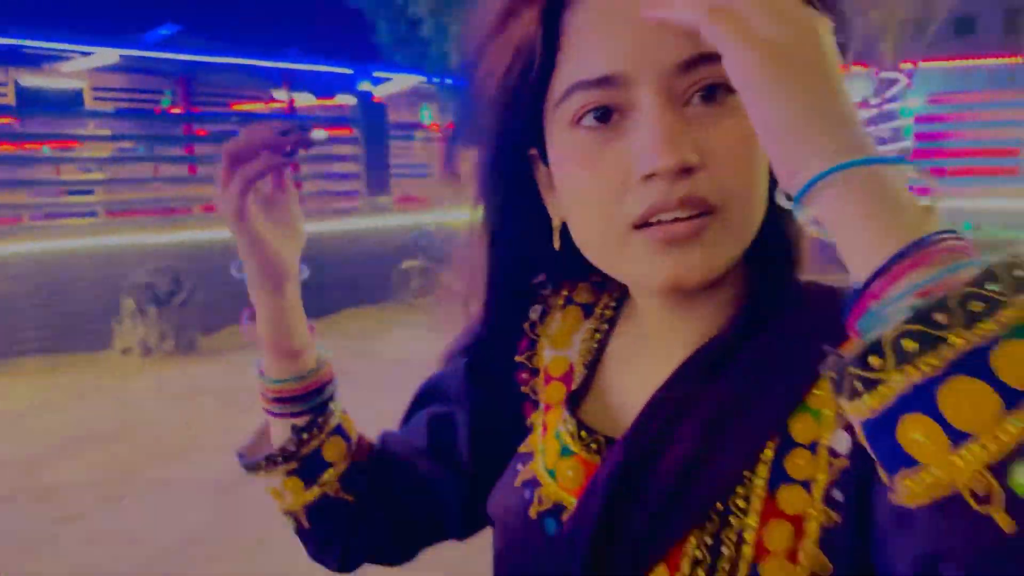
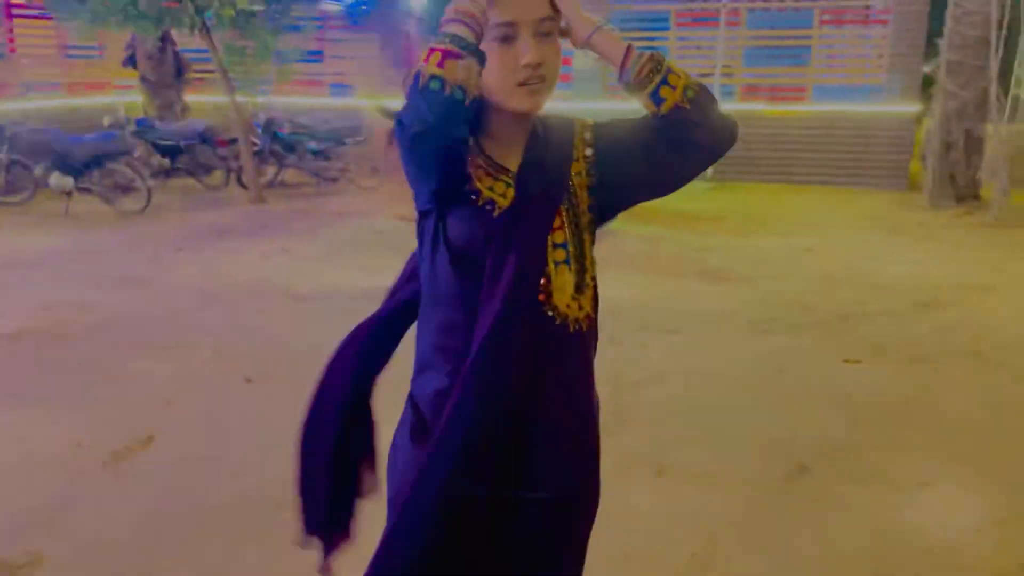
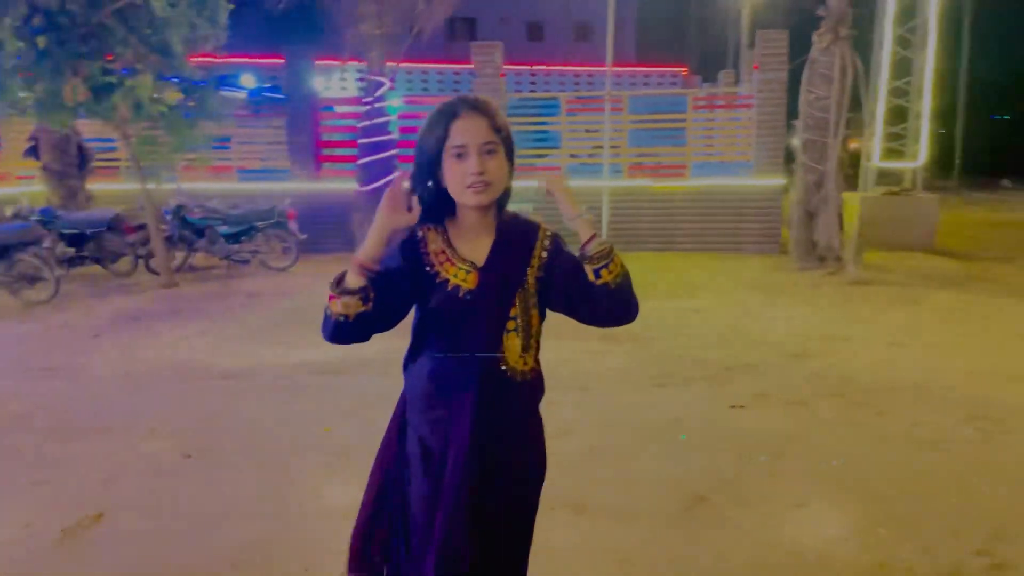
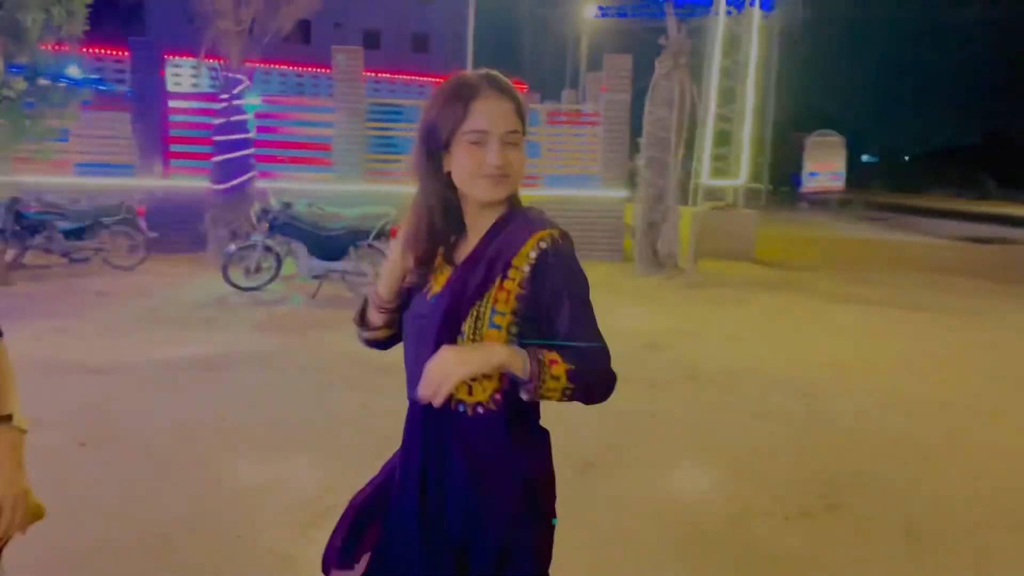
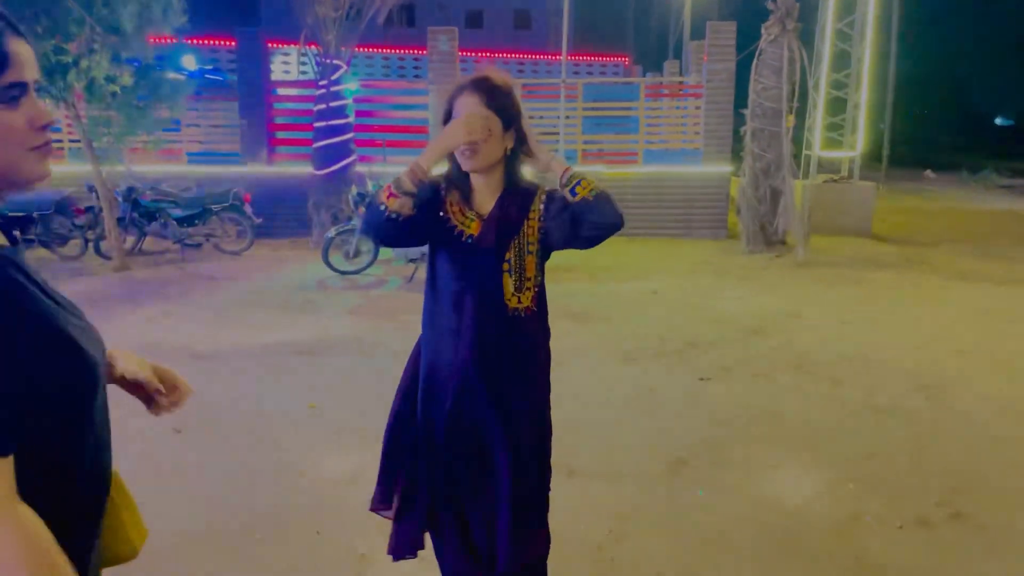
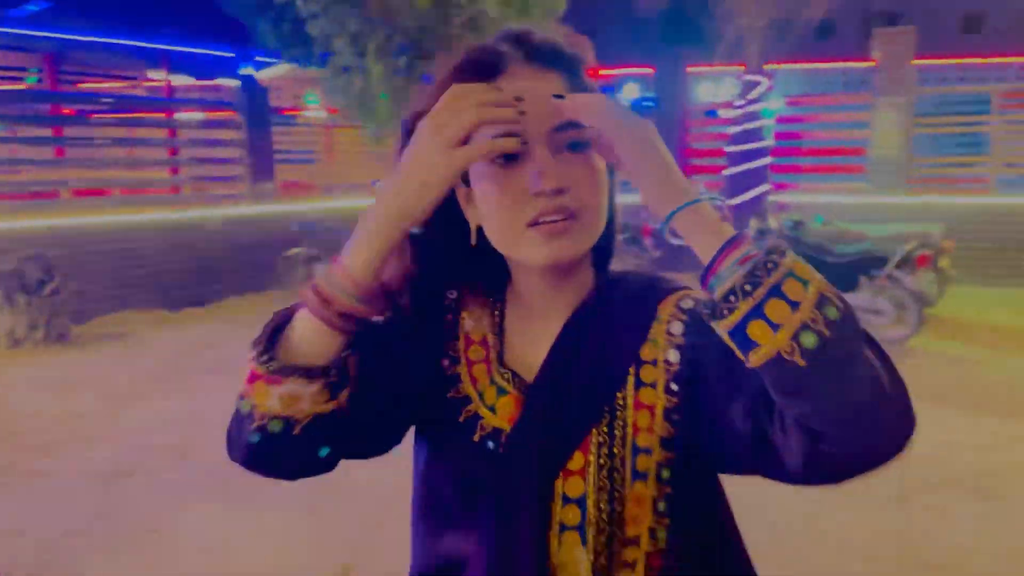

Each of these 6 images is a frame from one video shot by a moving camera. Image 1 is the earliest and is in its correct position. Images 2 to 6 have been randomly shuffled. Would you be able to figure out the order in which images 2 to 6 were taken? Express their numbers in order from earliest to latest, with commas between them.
6, 2, 3, 5, 4
